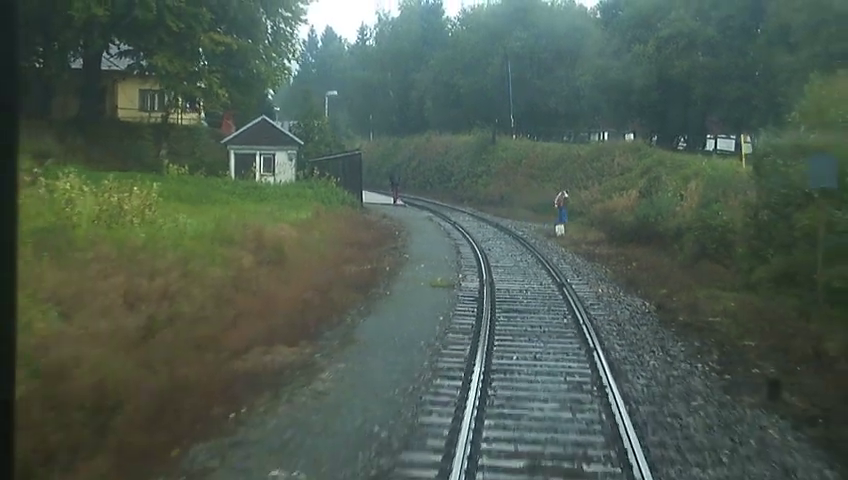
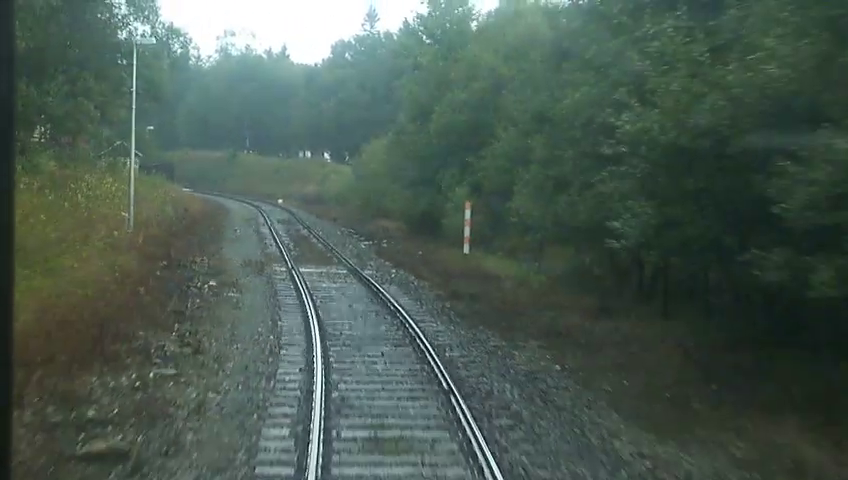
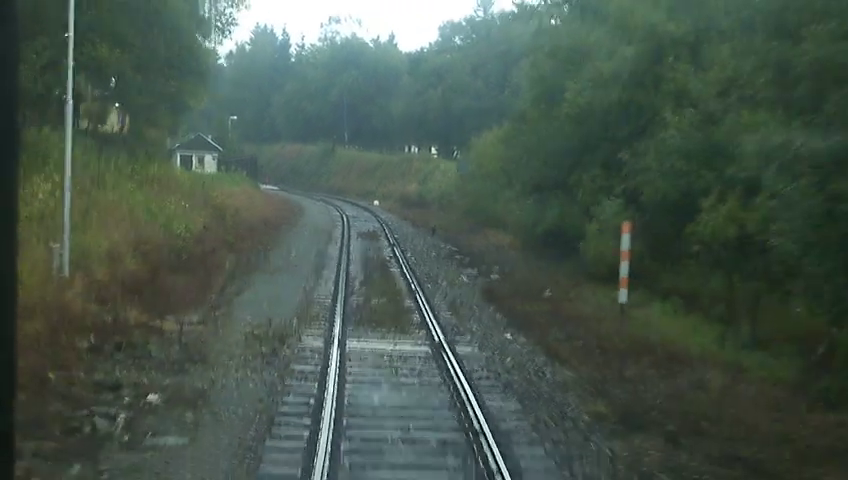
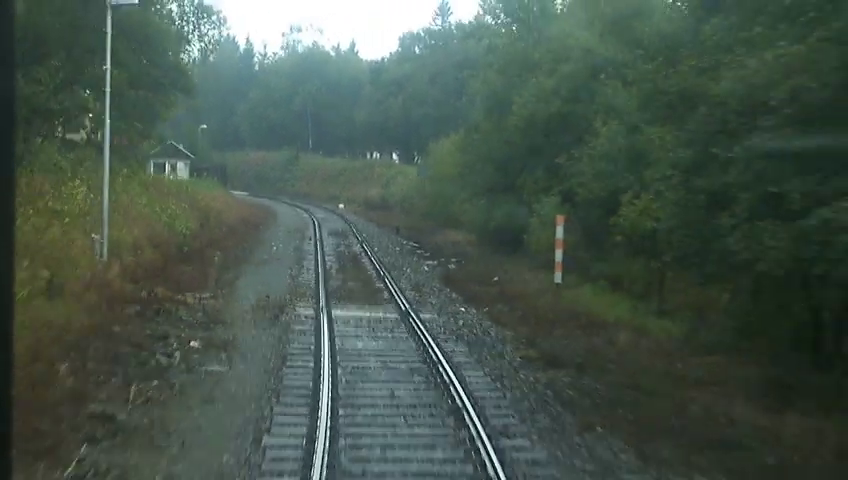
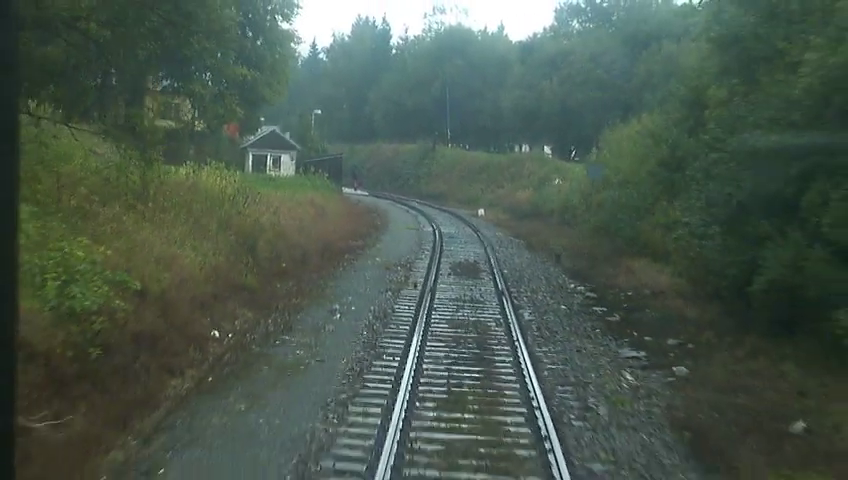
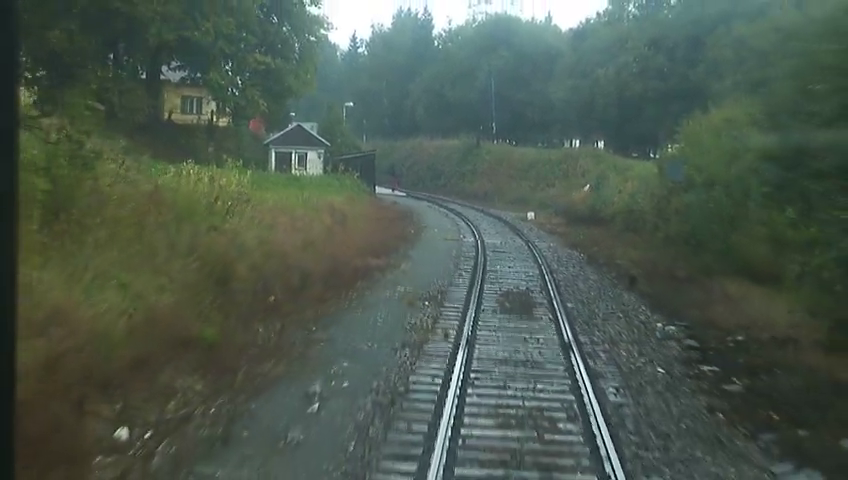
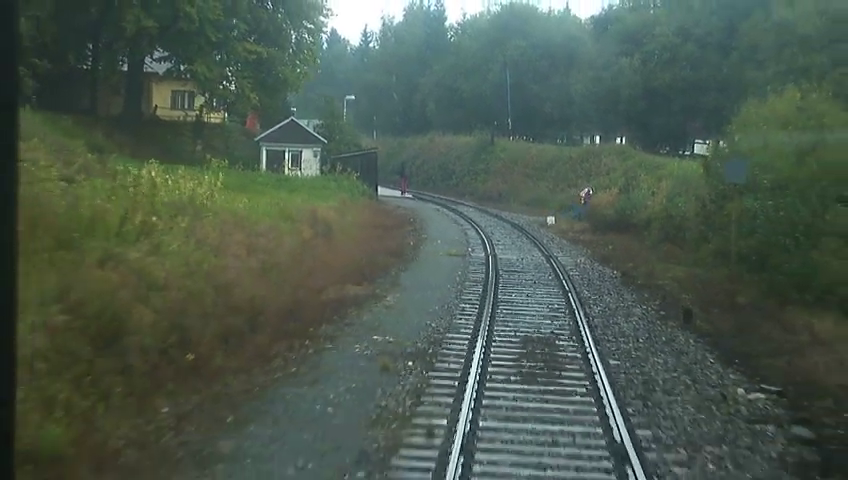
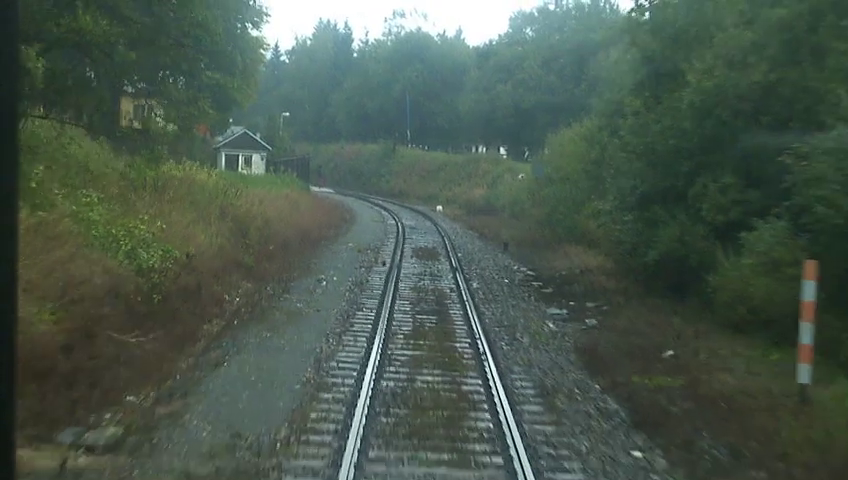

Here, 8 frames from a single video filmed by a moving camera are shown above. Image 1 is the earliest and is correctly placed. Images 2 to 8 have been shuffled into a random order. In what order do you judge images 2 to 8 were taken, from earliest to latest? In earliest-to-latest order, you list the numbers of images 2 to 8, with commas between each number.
7, 6, 5, 8, 3, 4, 2
